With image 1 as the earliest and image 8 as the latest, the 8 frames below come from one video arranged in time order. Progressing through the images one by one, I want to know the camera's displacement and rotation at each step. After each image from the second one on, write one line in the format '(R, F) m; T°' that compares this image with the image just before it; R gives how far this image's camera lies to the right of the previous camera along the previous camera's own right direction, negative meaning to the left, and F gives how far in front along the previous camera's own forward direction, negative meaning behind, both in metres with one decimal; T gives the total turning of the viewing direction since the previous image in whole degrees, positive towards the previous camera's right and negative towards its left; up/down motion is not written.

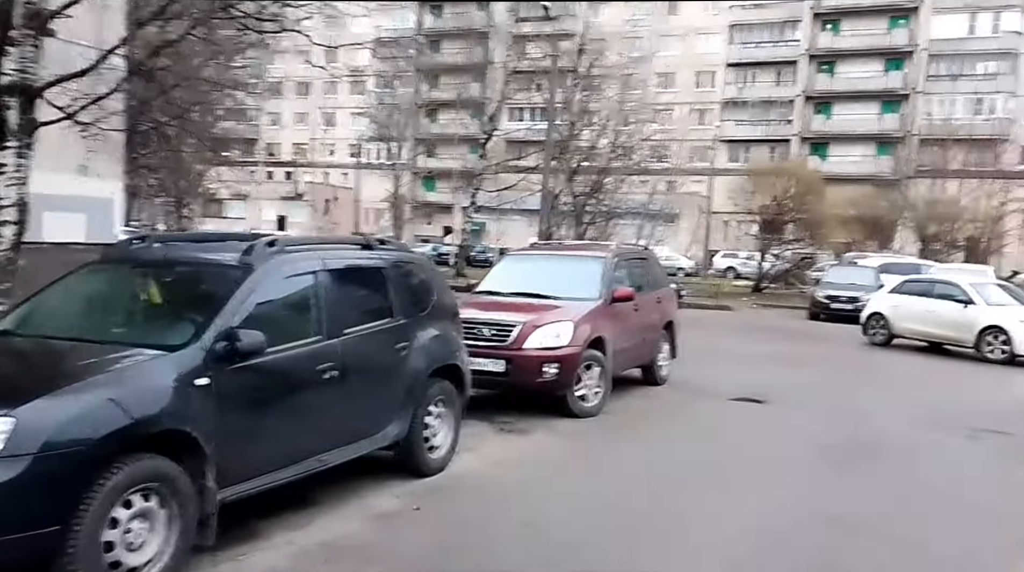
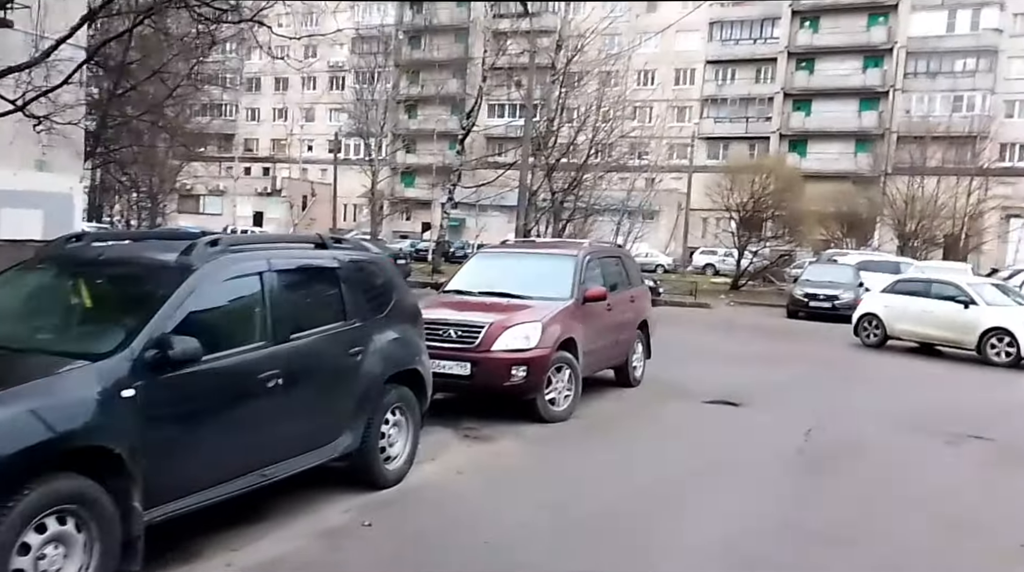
(+0.2, +0.2) m; +1°
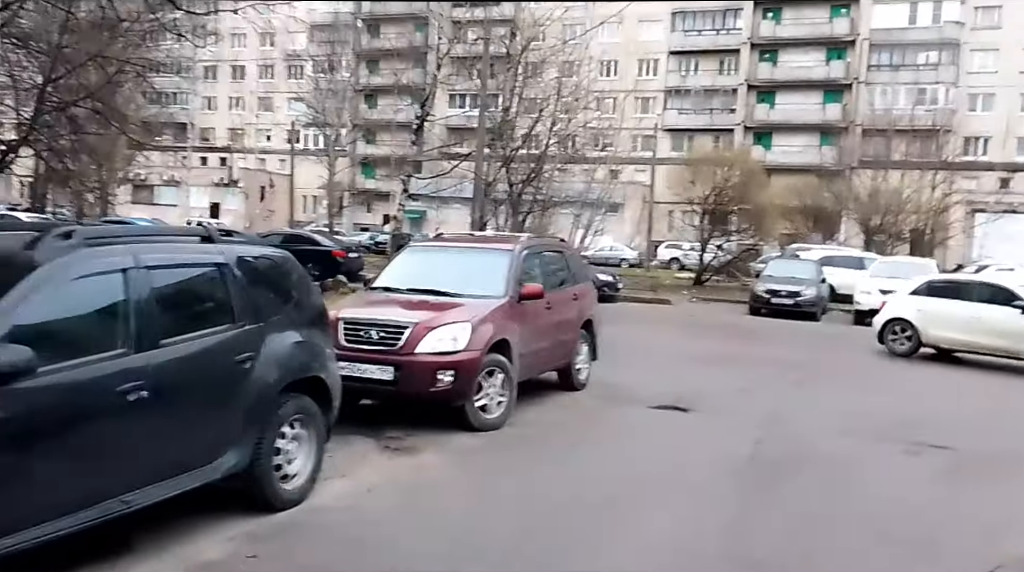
(+0.5, +0.6) m; +2°
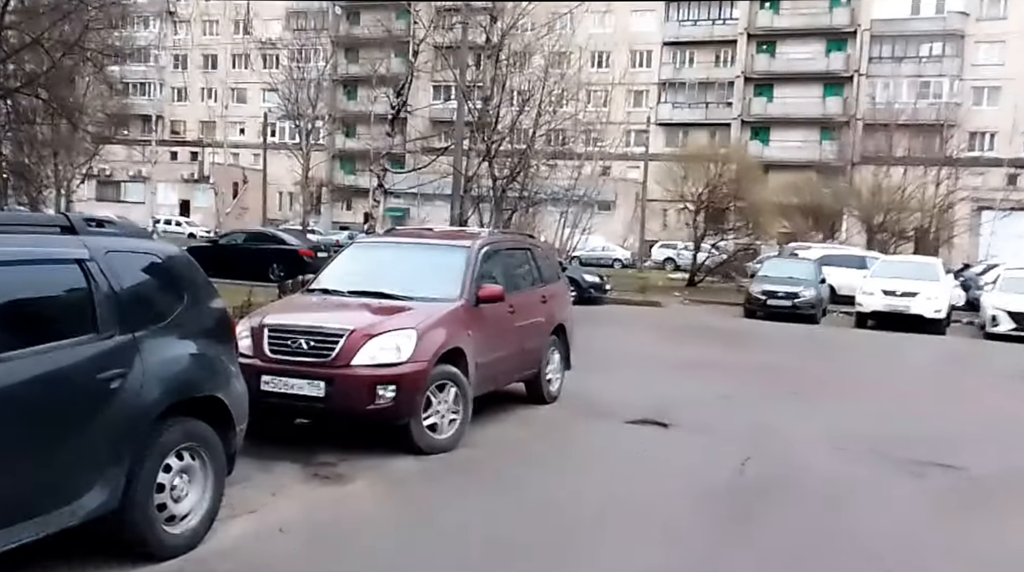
(+0.4, +1.2) m; 0°
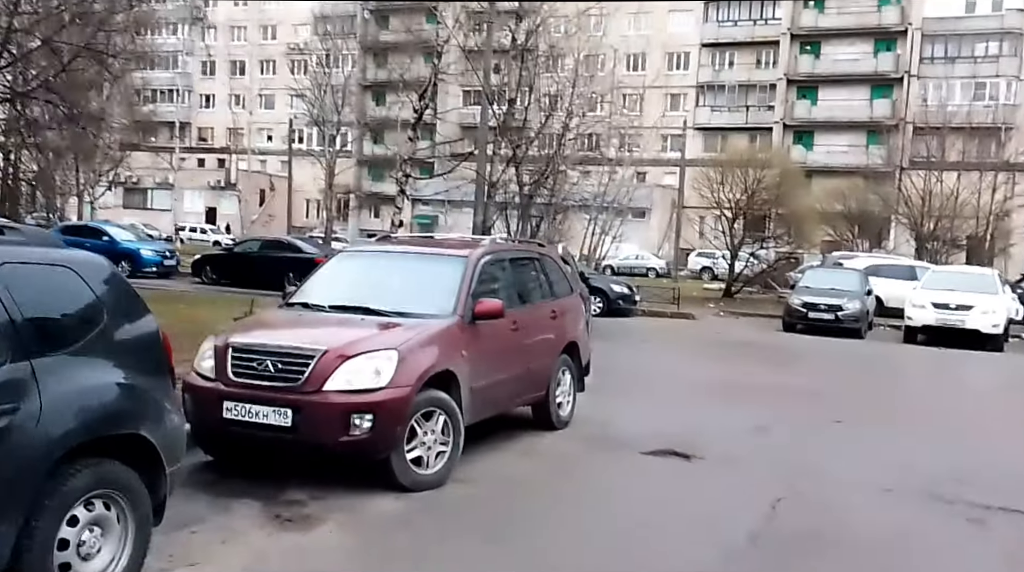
(+0.3, +0.9) m; -3°
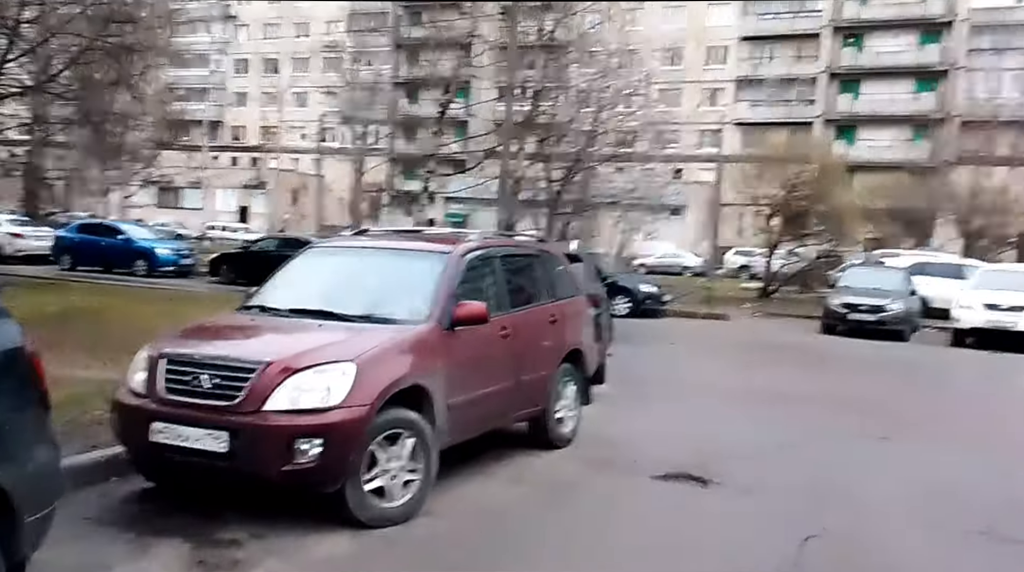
(+0.3, +0.7) m; -3°
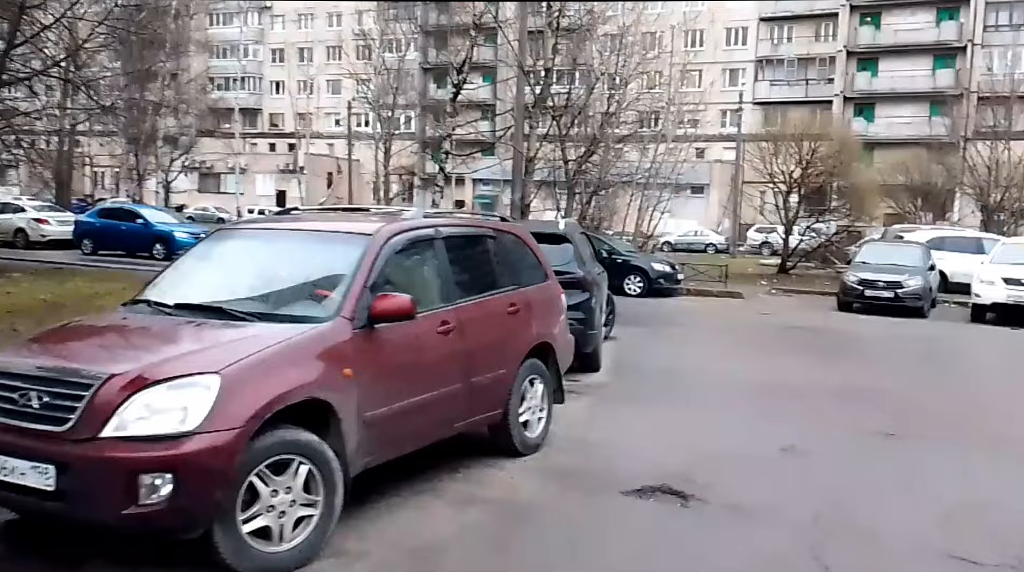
(+0.4, +0.1) m; -2°
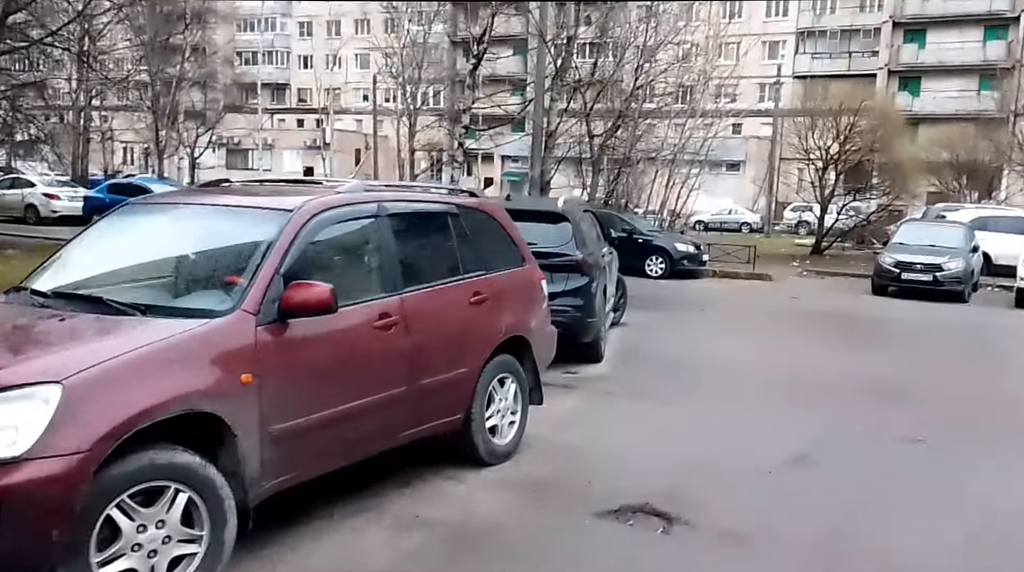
(+0.4, +0.7) m; -2°
